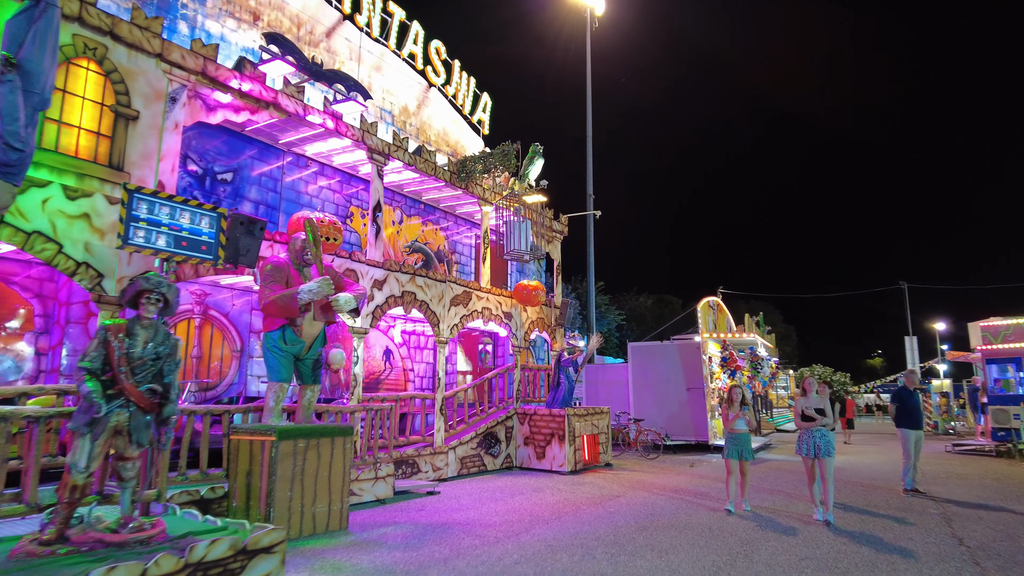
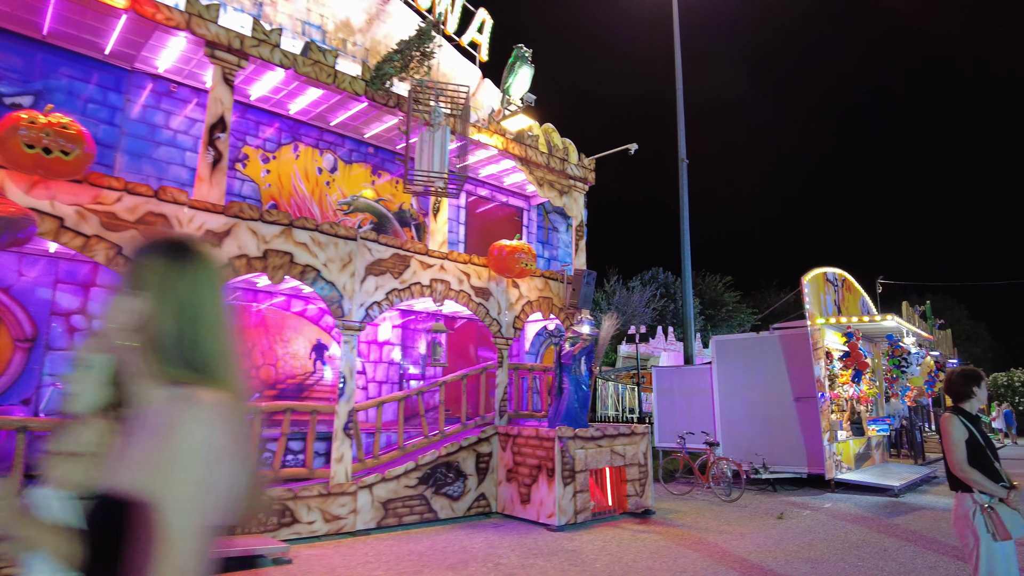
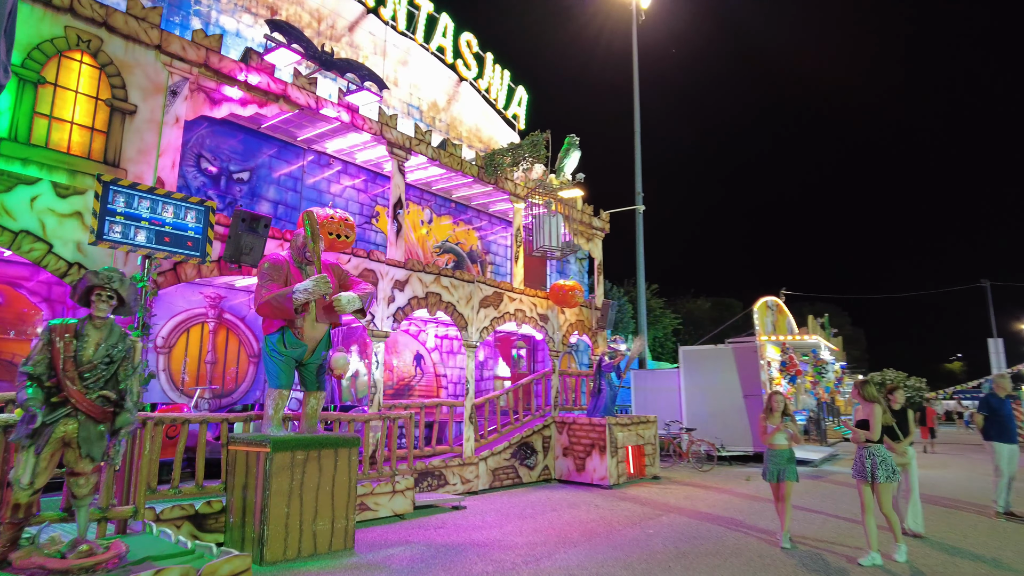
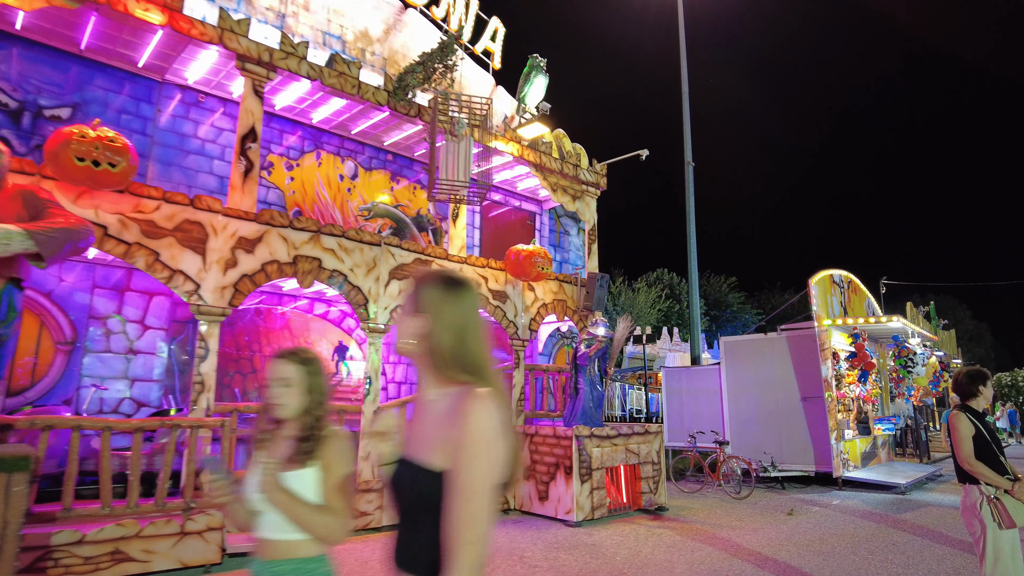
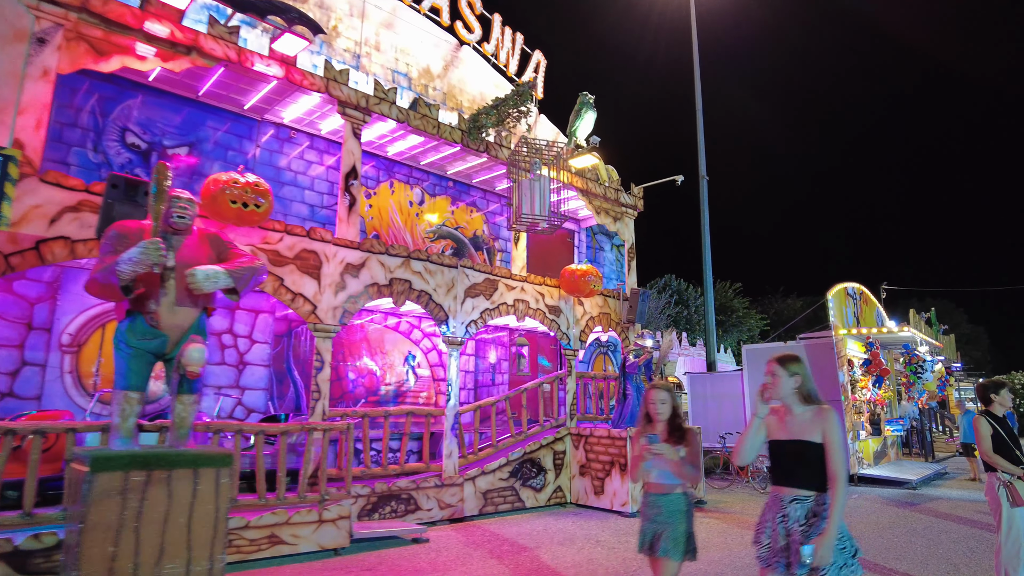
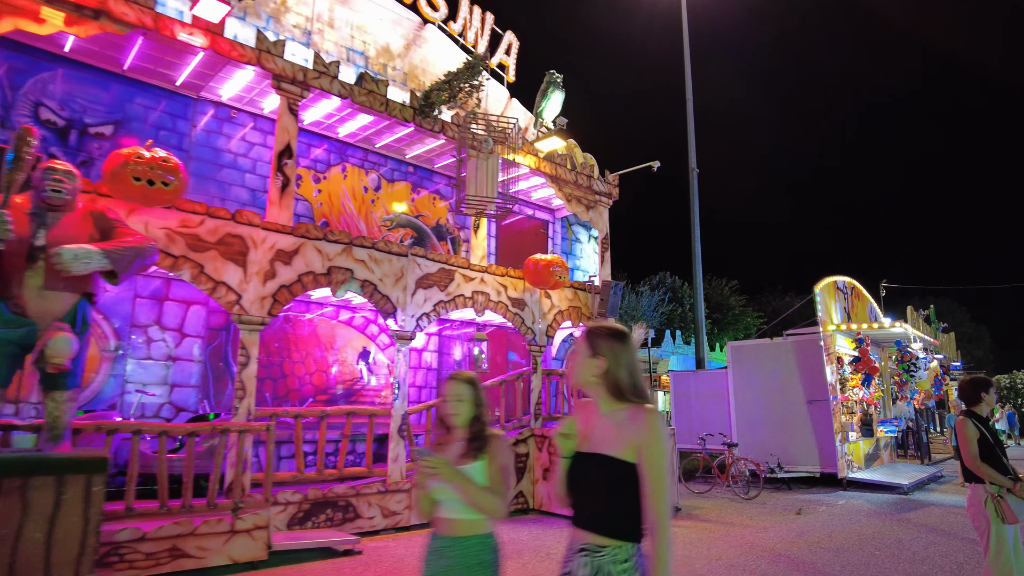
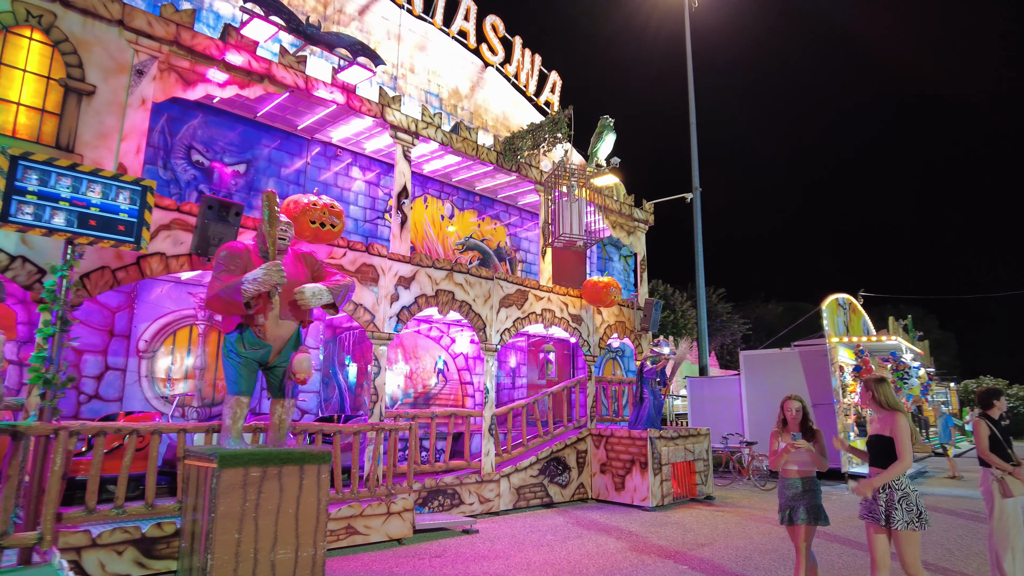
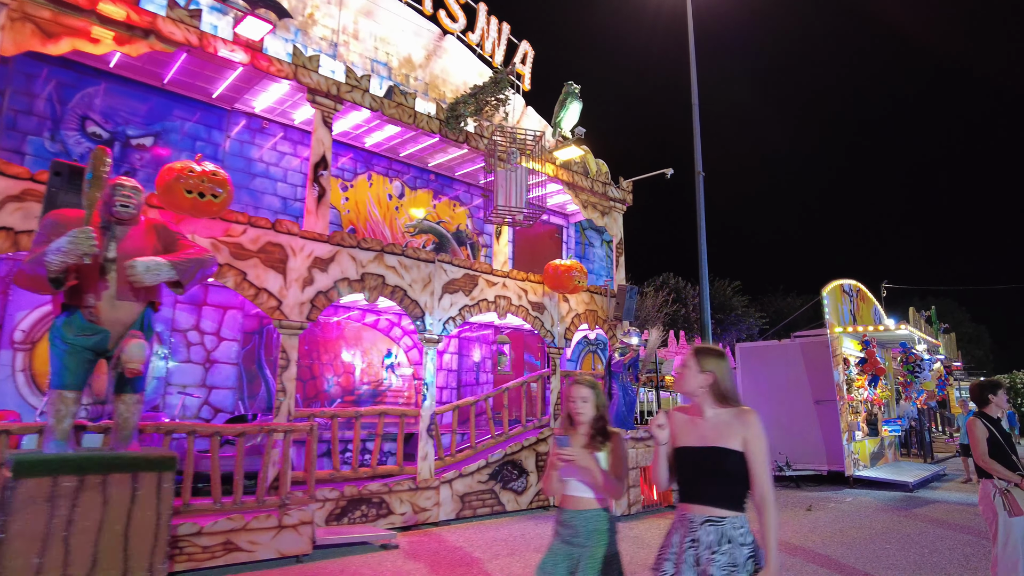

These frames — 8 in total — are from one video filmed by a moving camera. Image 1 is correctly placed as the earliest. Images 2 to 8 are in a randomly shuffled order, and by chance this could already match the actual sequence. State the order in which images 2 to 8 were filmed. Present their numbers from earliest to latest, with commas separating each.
3, 7, 5, 8, 6, 4, 2
